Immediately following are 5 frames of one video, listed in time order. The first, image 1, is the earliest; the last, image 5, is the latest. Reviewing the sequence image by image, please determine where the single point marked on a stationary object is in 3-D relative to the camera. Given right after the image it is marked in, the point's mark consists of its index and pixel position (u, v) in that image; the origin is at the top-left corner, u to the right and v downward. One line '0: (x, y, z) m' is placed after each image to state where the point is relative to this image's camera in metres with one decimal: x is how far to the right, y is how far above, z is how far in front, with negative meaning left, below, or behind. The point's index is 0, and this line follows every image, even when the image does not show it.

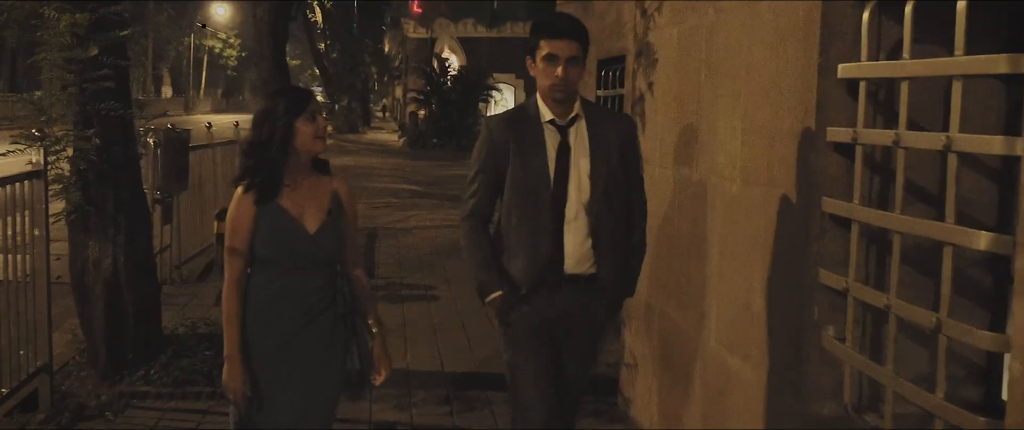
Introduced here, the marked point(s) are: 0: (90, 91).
0: (-1.8, +0.5, +6.0) m
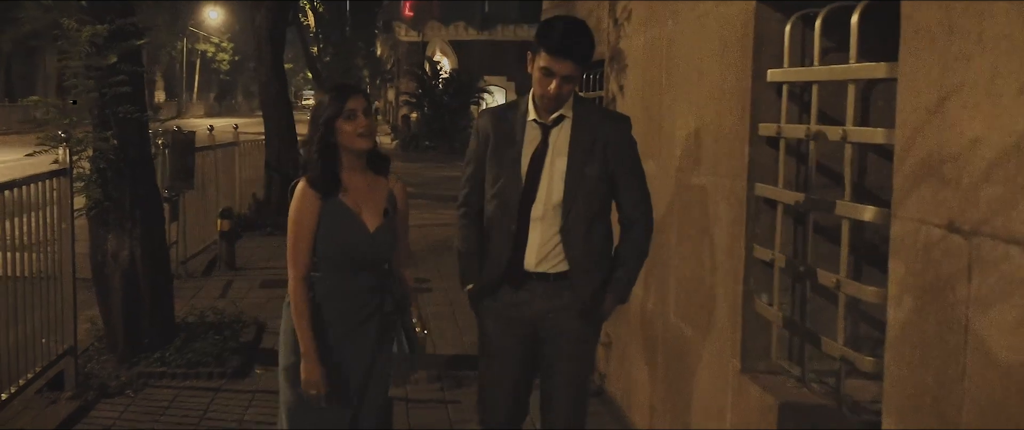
0: (-1.9, +0.5, +6.6) m
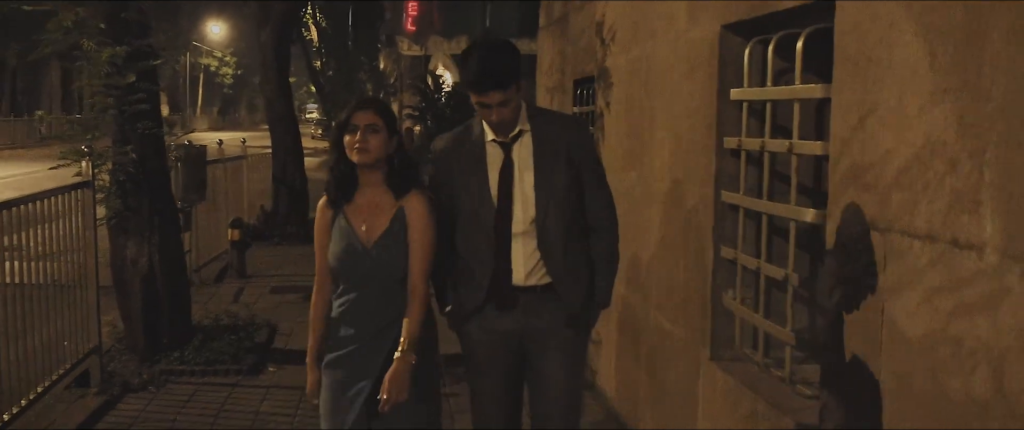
0: (-1.9, +0.5, +7.1) m
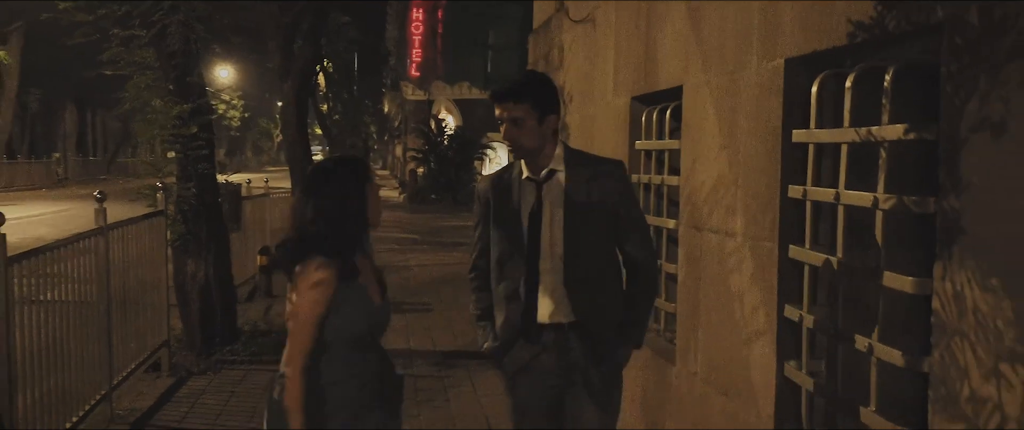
0: (-2.0, +0.4, +9.1) m
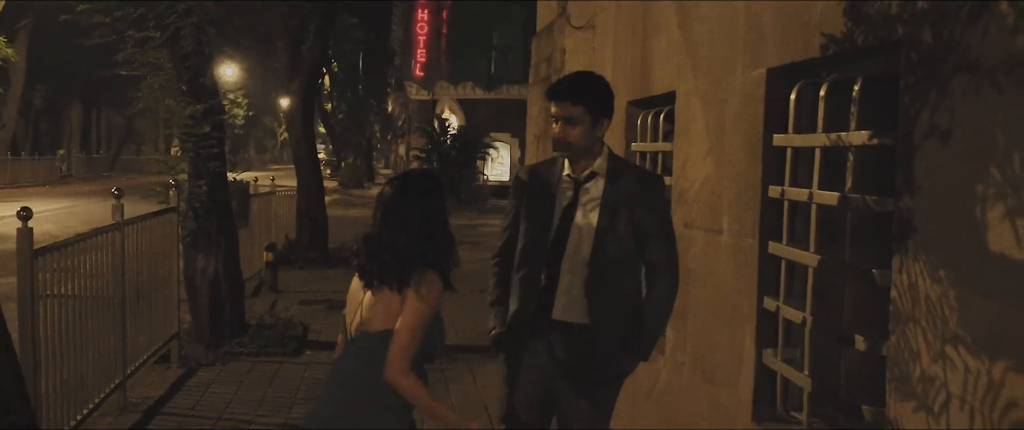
0: (-2.0, +0.4, +9.4) m
